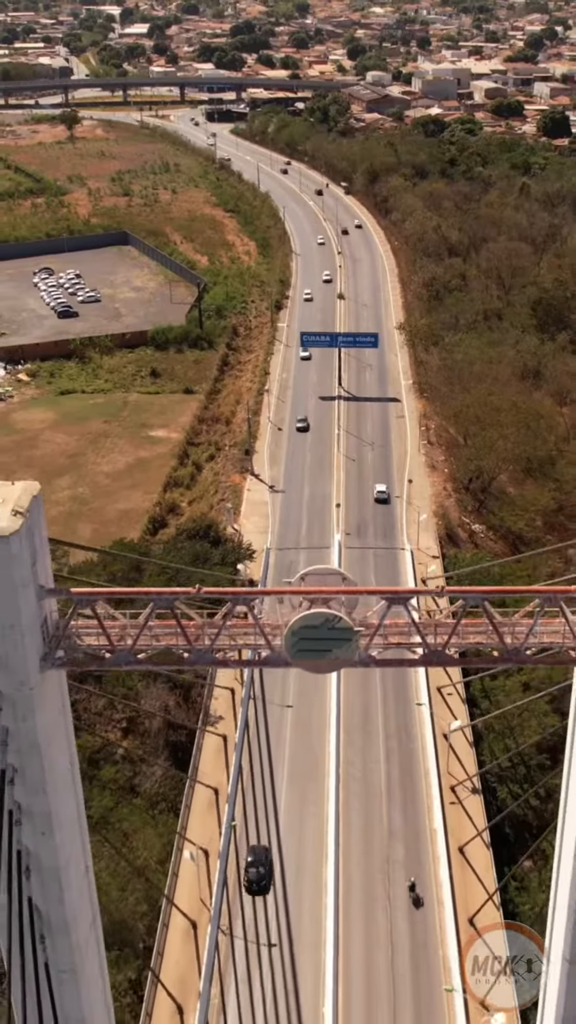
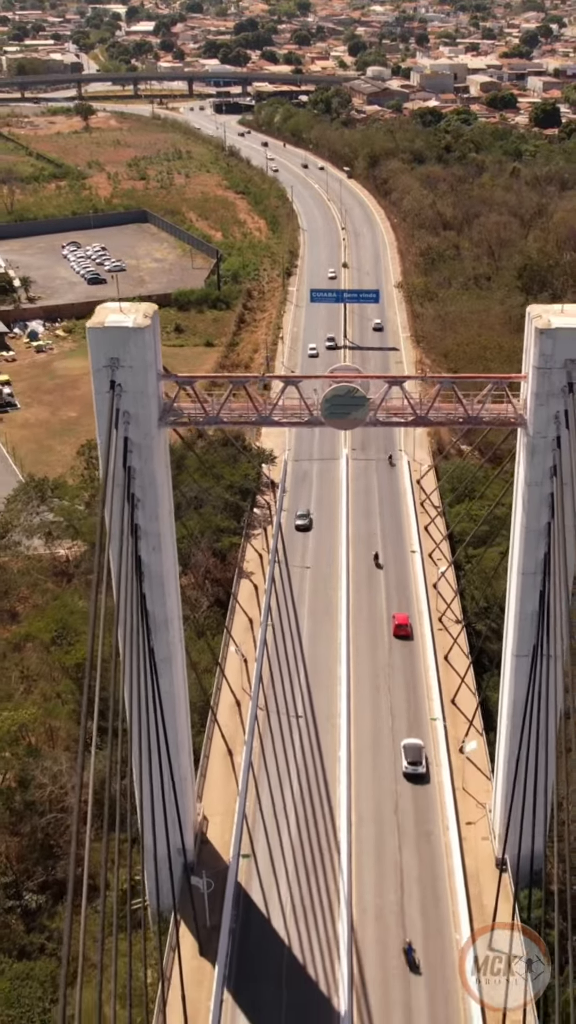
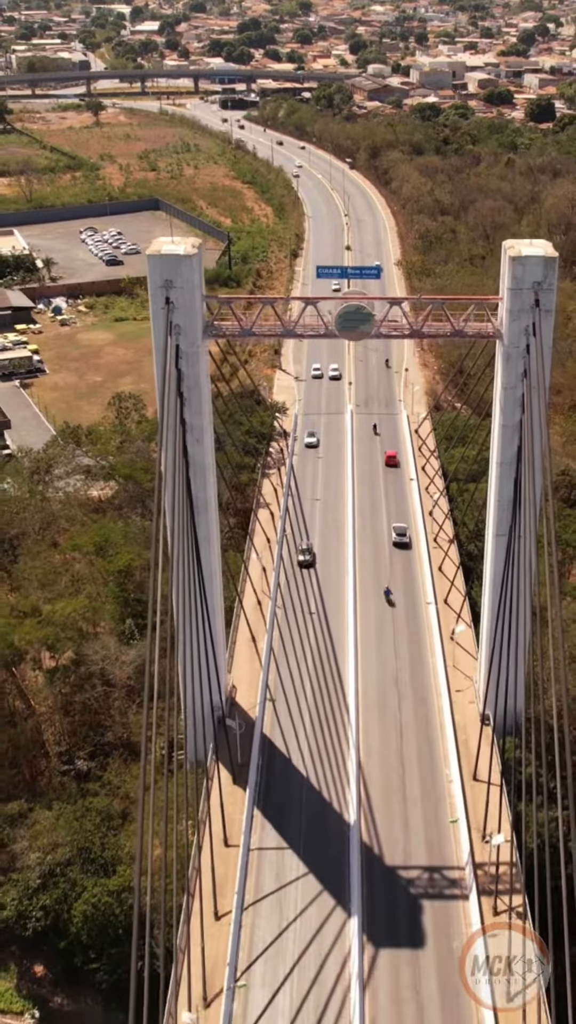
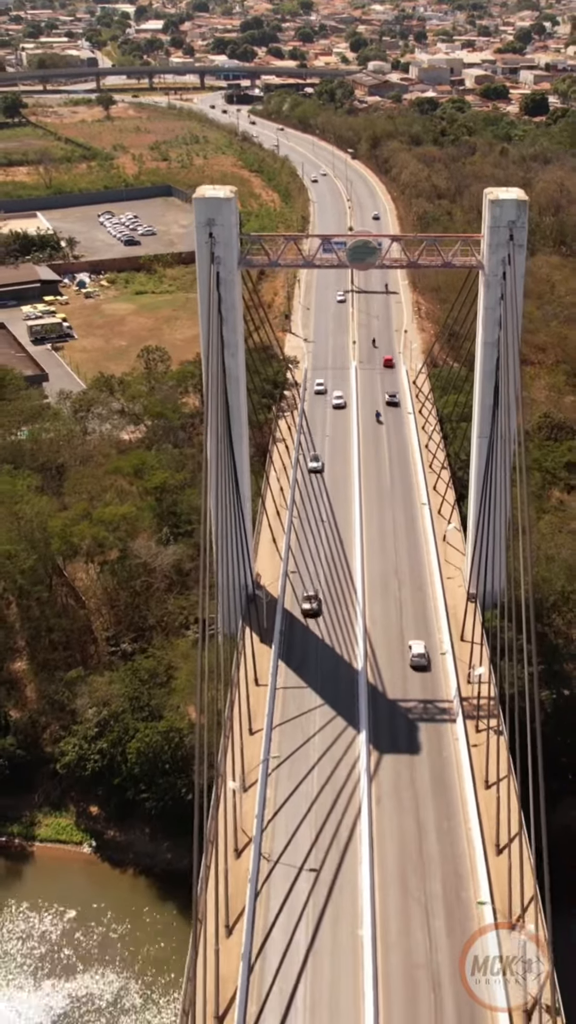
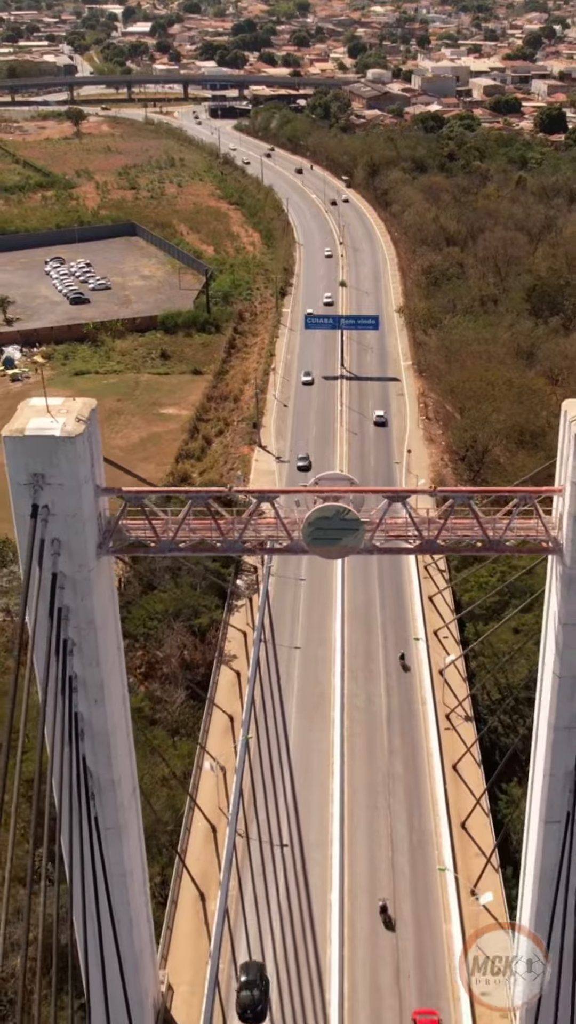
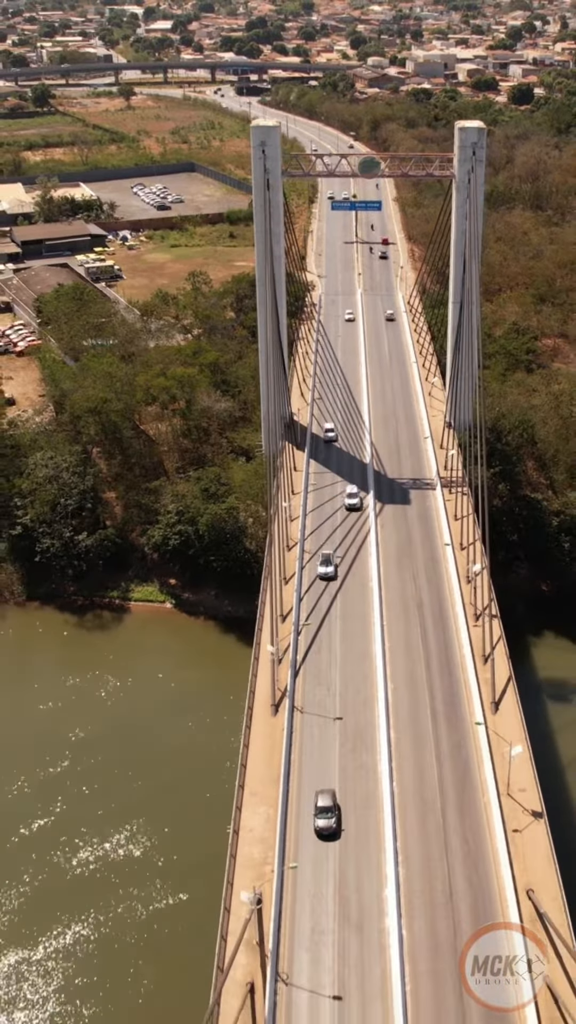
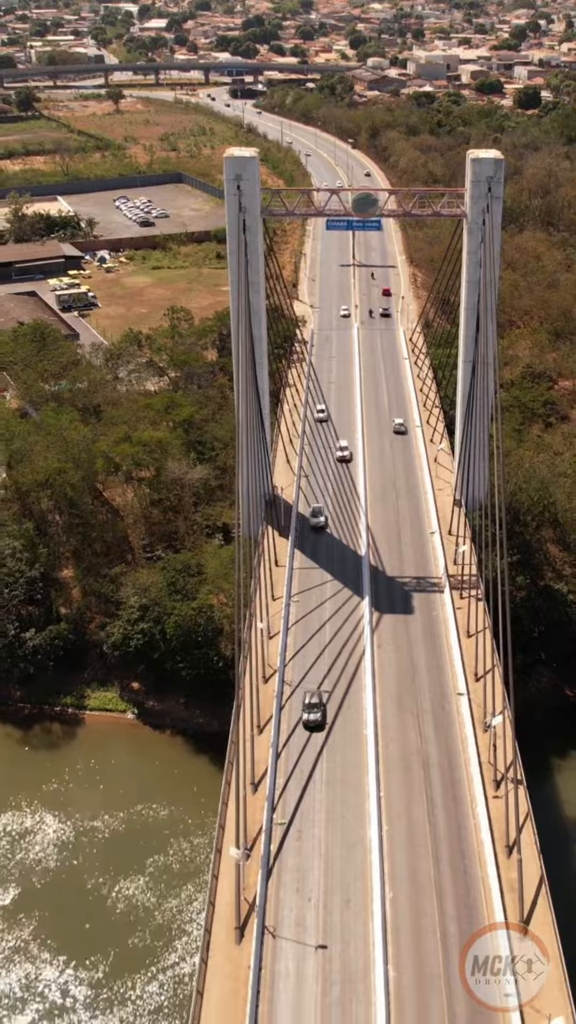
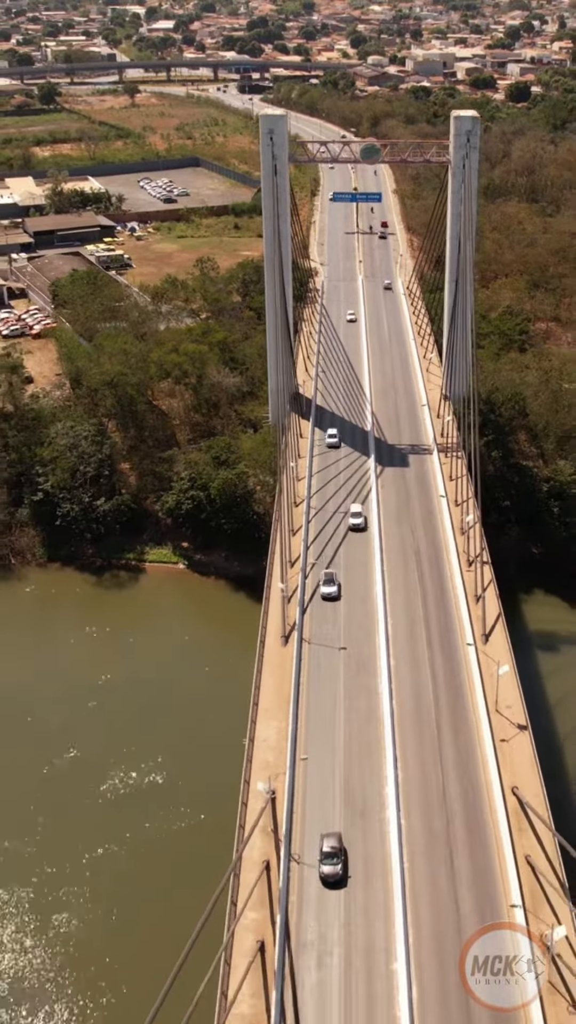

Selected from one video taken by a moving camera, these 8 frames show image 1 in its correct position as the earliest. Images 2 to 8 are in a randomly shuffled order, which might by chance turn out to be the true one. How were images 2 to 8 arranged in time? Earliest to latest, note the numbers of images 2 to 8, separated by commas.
5, 2, 3, 4, 7, 6, 8
